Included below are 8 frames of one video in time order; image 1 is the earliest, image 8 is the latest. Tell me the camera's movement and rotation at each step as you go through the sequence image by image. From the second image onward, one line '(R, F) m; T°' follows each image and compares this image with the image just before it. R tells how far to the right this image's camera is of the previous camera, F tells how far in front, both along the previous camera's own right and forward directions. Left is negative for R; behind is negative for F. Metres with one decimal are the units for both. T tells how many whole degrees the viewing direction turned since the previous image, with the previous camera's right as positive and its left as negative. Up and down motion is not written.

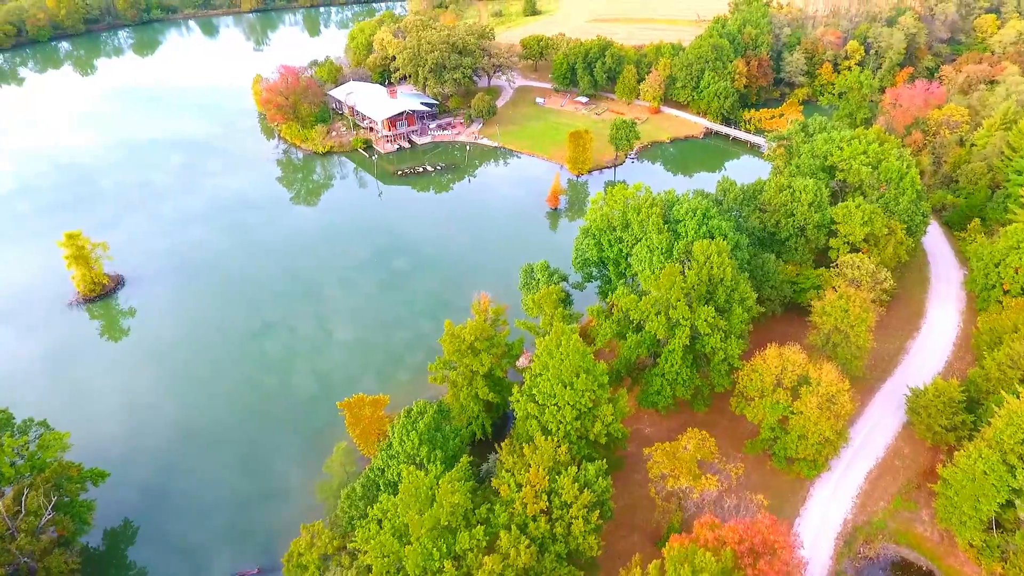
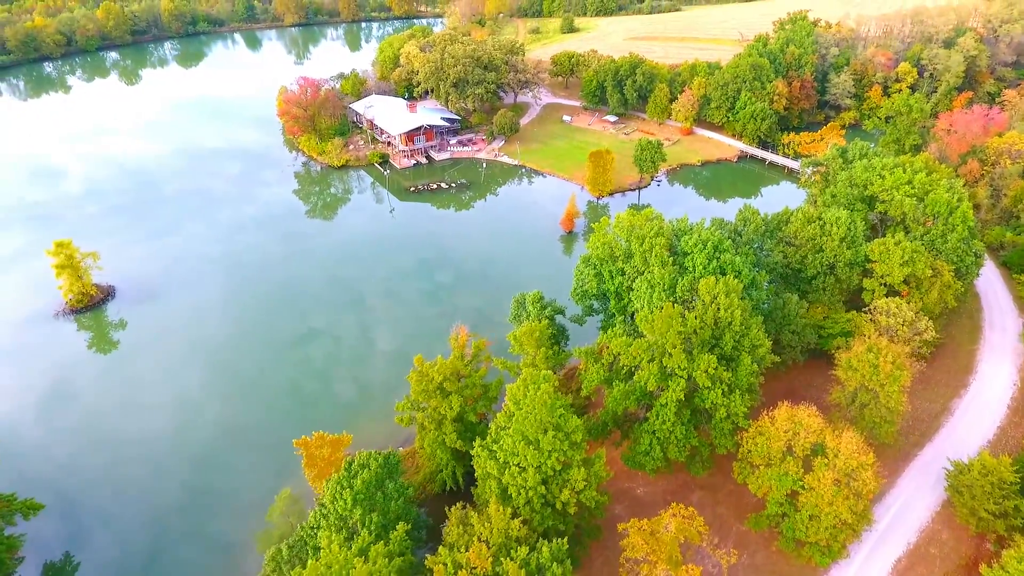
(+2.5, +3.1) m; -4°
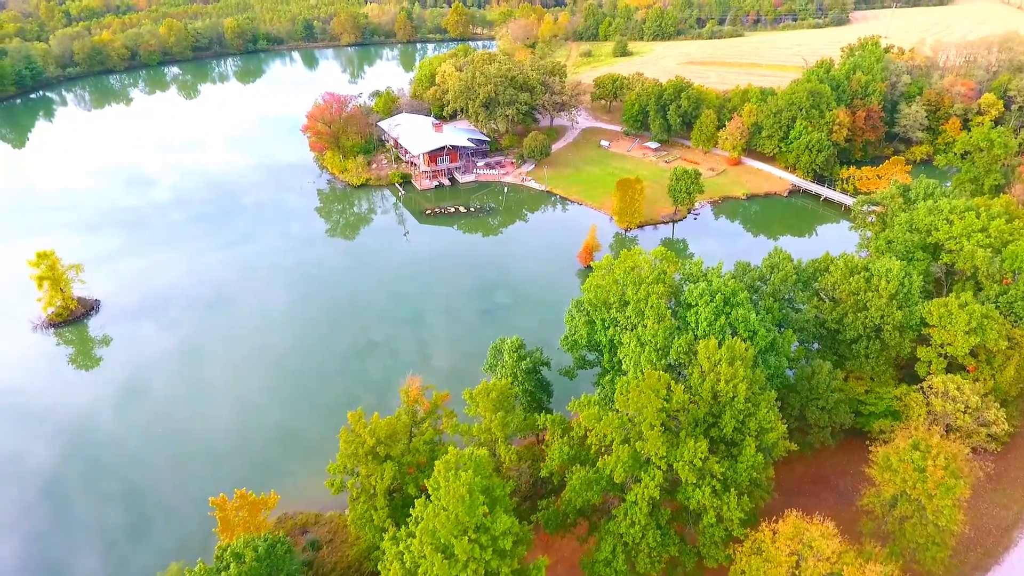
(+3.4, +4.5) m; -5°
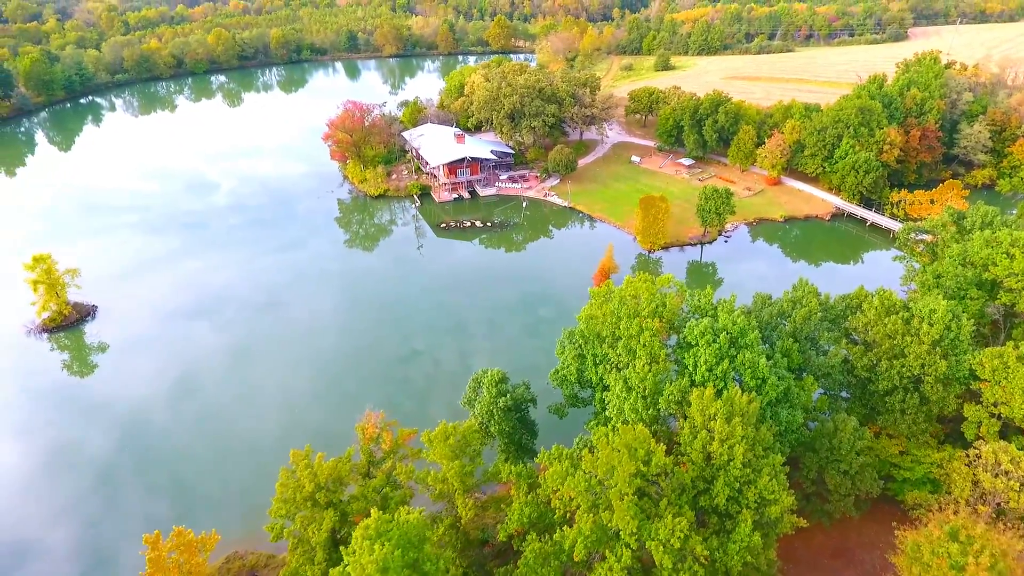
(+2.3, +2.8) m; -4°
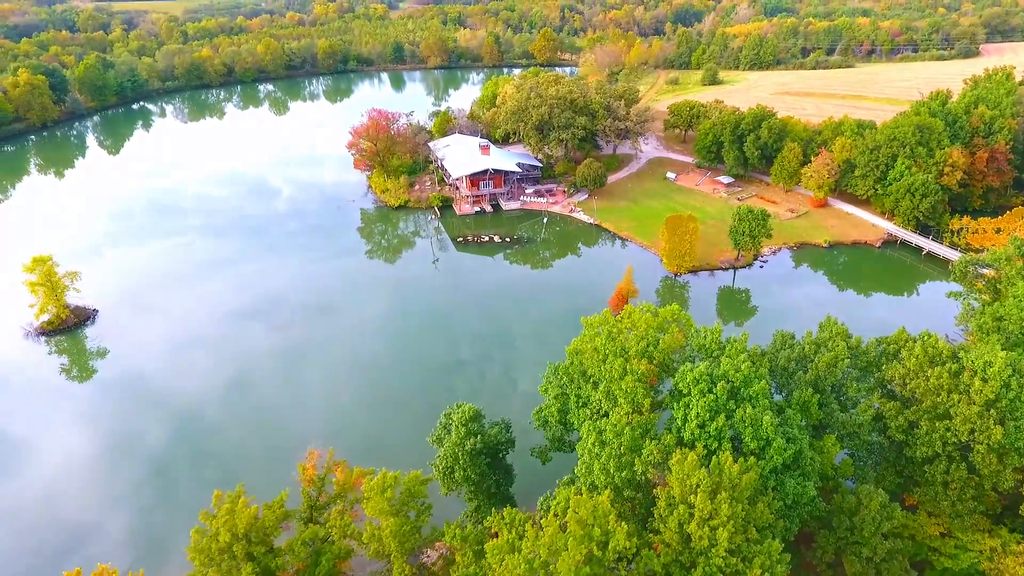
(+2.3, +2.8) m; -4°
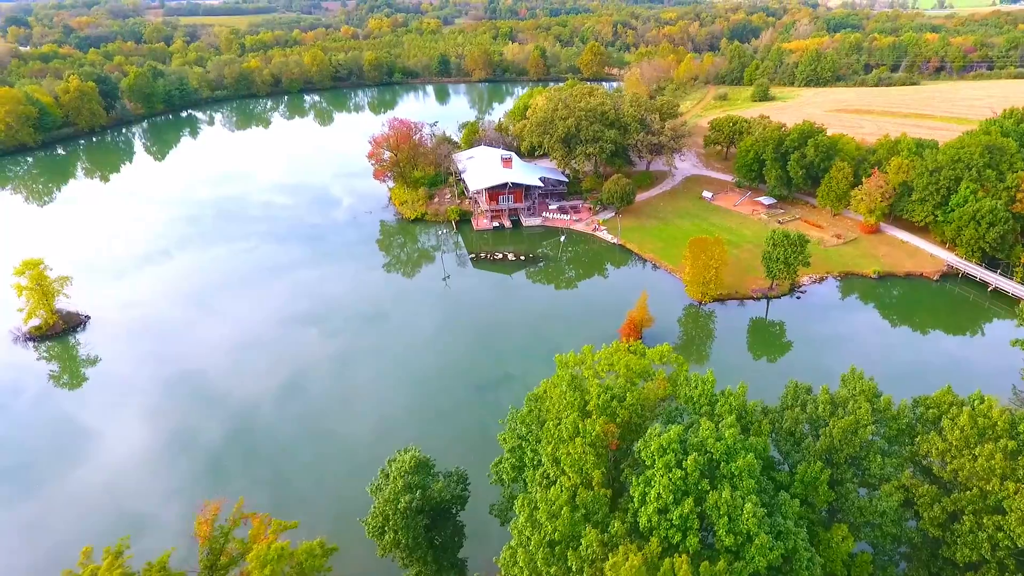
(+2.7, +3.2) m; -5°
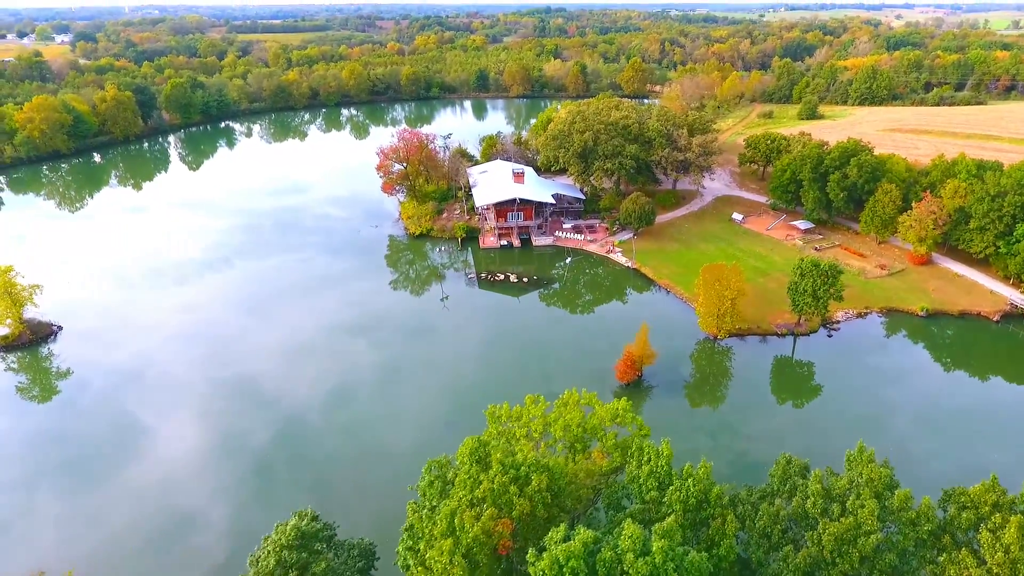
(+3.1, +3.7) m; -4°
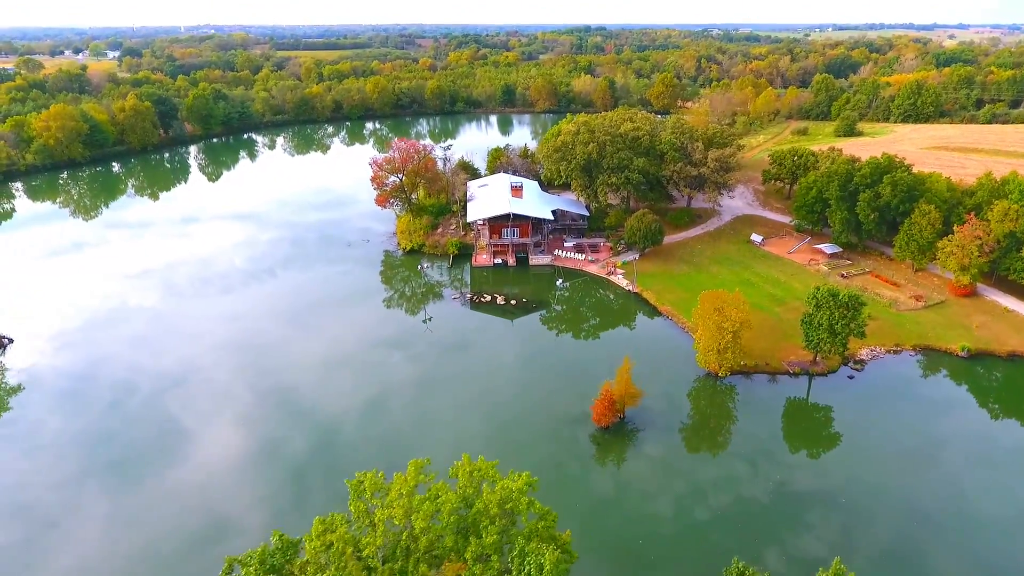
(+3.1, +3.8) m; -3°
